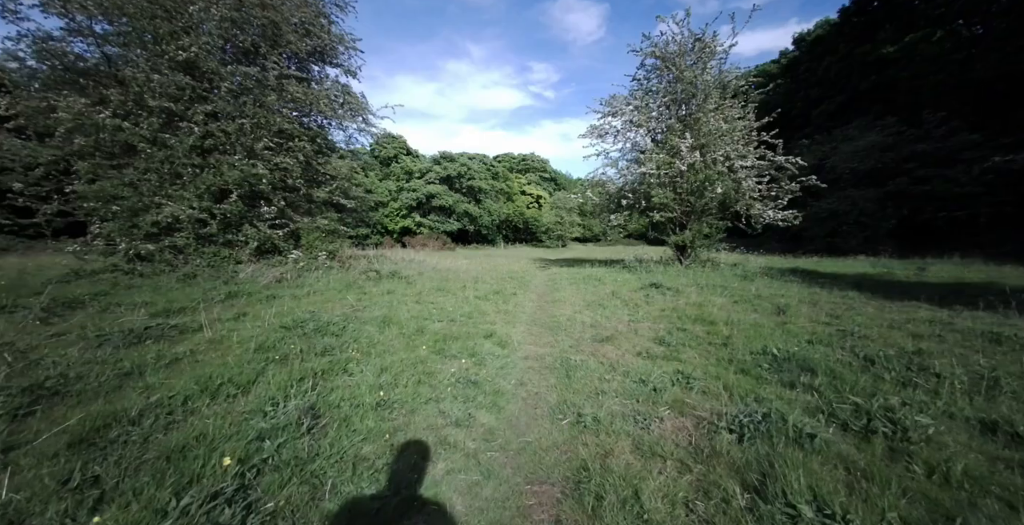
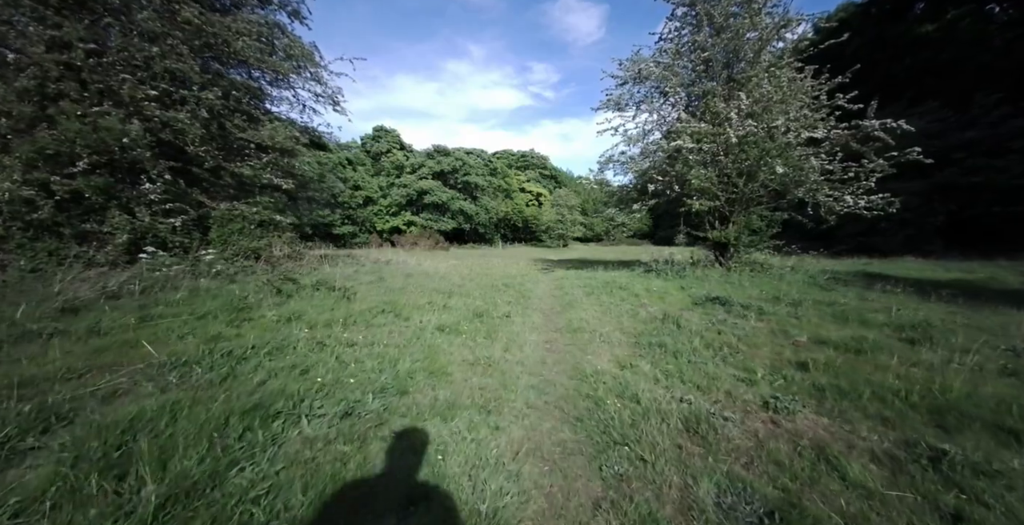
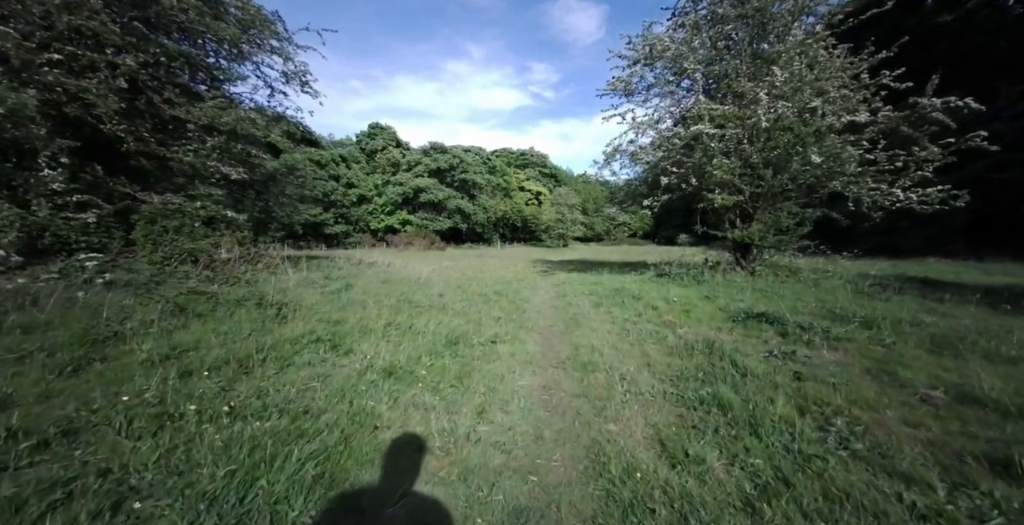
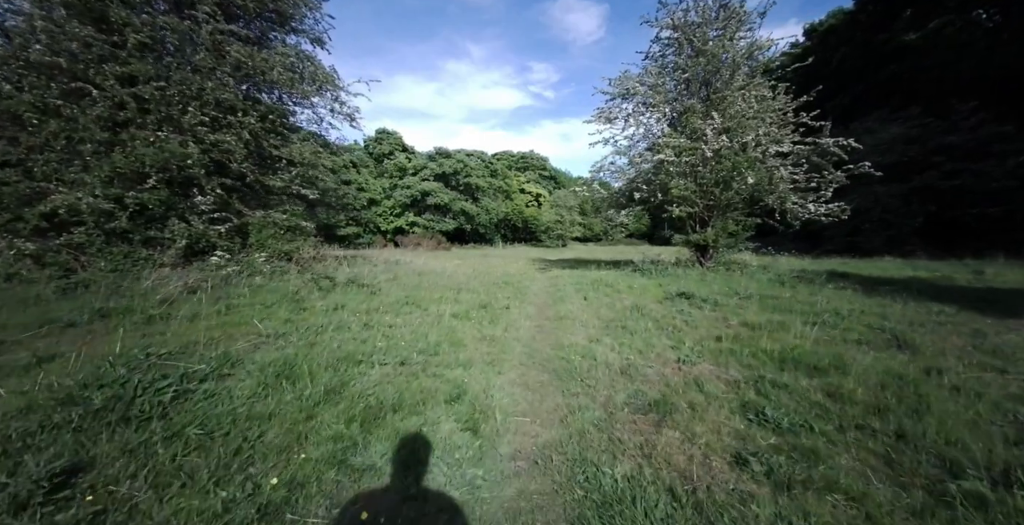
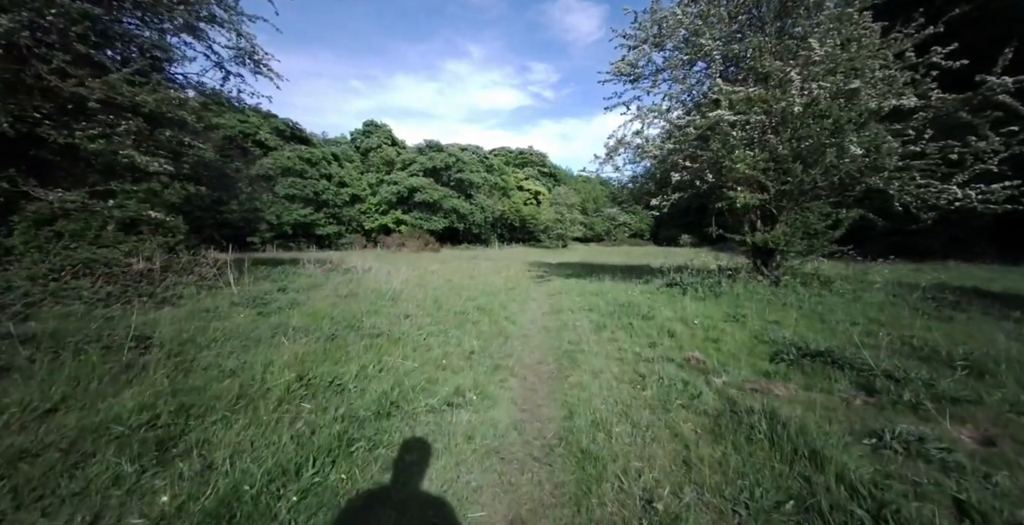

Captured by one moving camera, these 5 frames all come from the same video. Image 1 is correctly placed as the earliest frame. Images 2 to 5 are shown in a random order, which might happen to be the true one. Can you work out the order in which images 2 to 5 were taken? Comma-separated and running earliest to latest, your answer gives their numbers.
4, 2, 3, 5
